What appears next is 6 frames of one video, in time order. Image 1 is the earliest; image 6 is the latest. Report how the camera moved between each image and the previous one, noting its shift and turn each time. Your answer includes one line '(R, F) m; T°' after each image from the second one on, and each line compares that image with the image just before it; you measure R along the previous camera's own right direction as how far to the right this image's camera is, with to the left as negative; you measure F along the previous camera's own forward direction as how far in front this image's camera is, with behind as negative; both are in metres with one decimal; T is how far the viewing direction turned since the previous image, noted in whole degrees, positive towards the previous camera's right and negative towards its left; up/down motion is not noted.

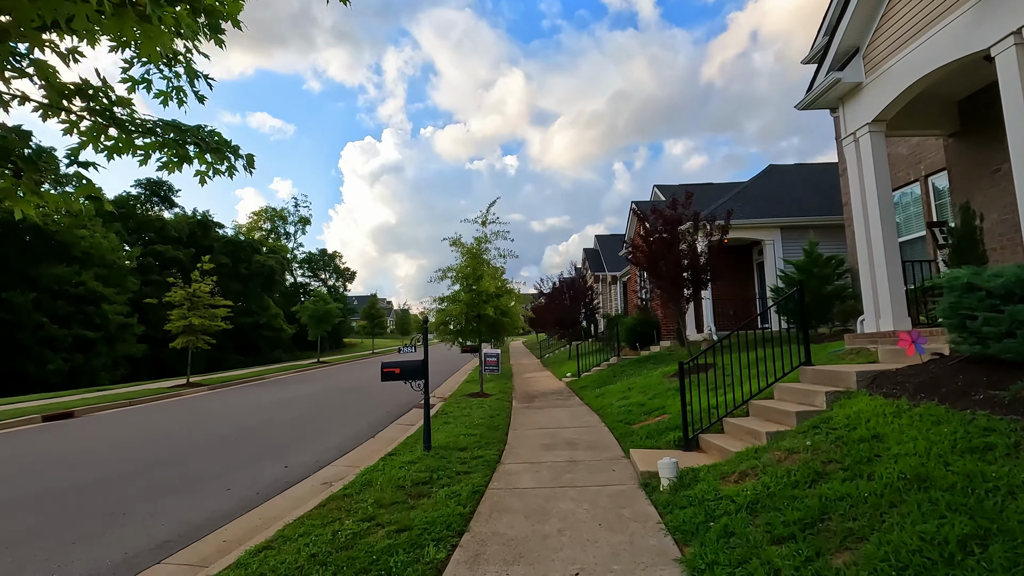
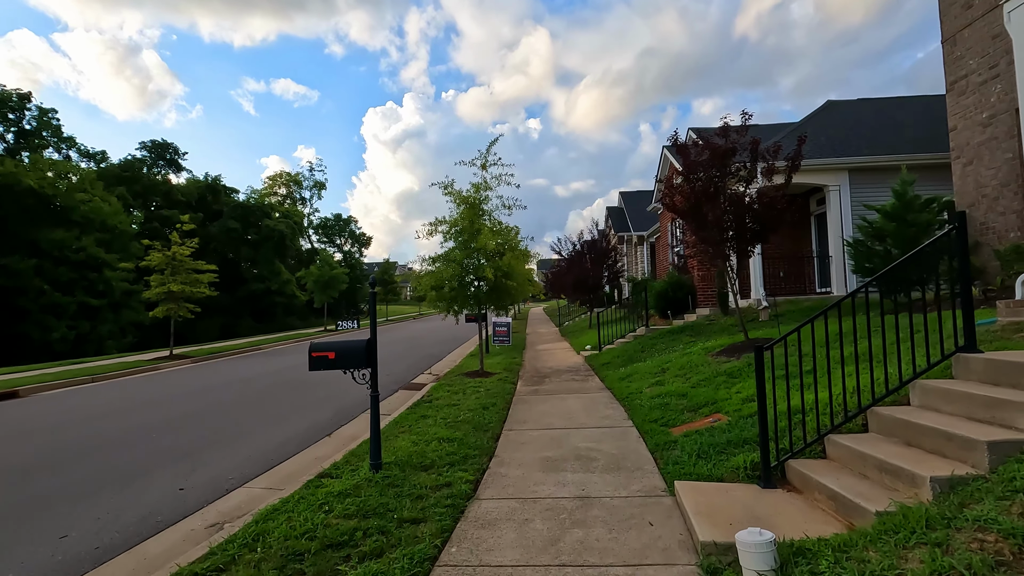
(+0.3, +2.2) m; -3°
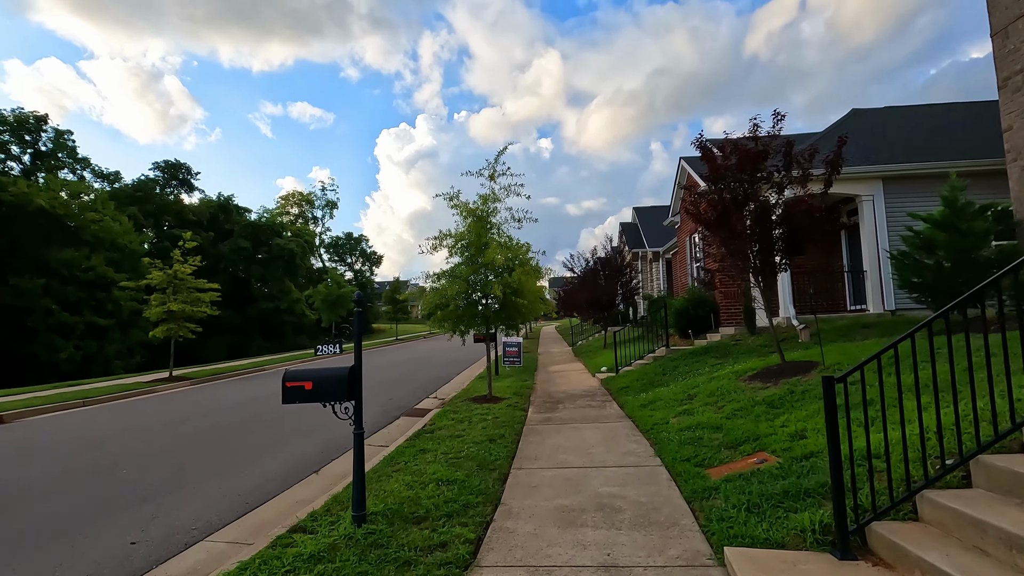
(0.0, +0.7) m; -1°
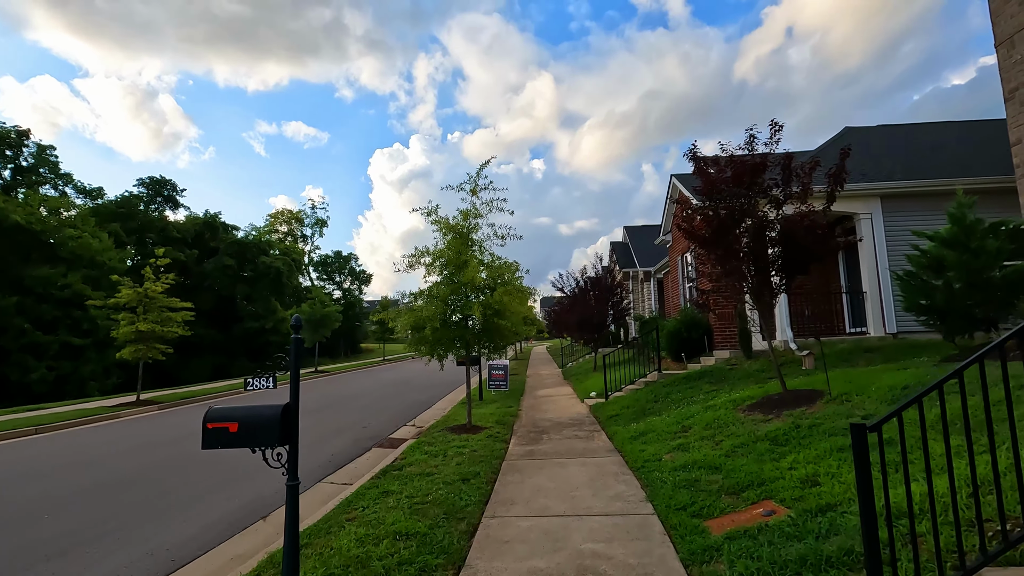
(+0.2, +0.6) m; +1°
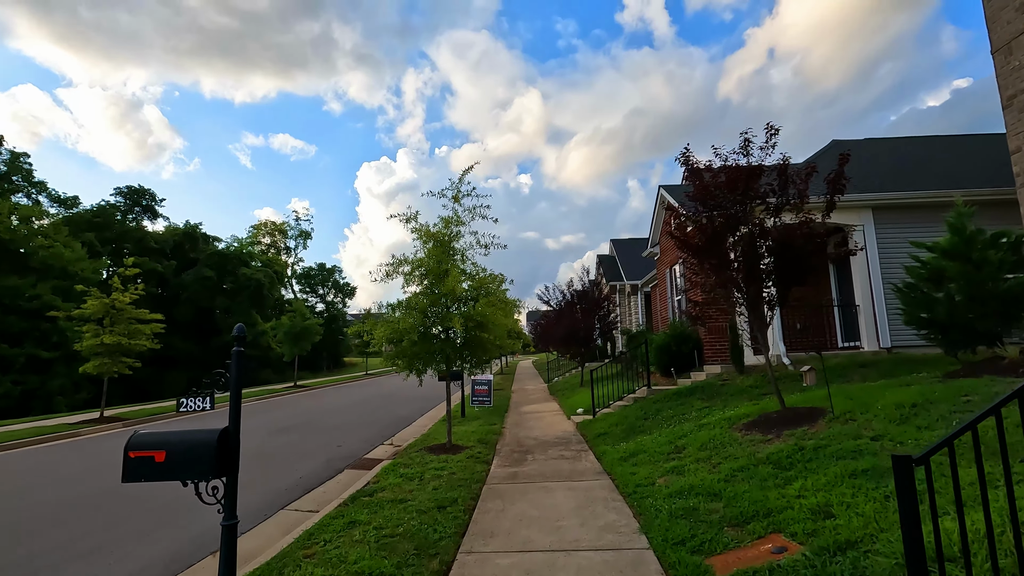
(+0.1, +0.4) m; +1°
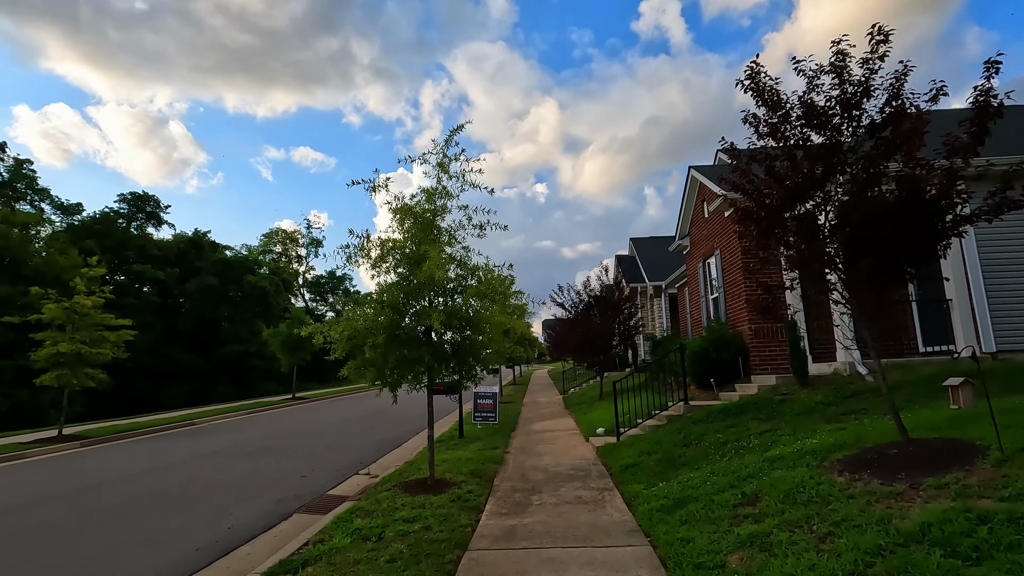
(+0.2, +1.9) m; -2°
